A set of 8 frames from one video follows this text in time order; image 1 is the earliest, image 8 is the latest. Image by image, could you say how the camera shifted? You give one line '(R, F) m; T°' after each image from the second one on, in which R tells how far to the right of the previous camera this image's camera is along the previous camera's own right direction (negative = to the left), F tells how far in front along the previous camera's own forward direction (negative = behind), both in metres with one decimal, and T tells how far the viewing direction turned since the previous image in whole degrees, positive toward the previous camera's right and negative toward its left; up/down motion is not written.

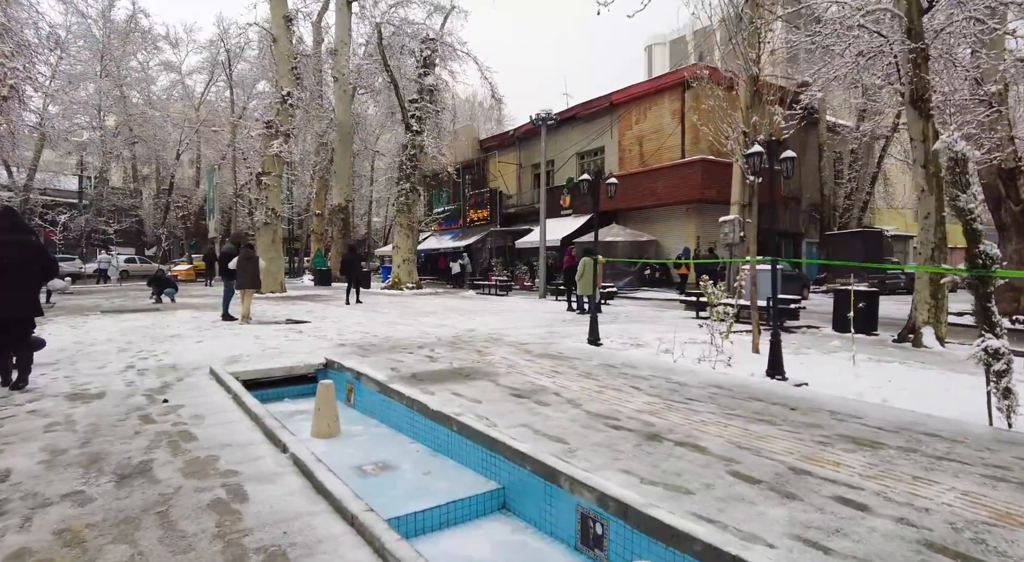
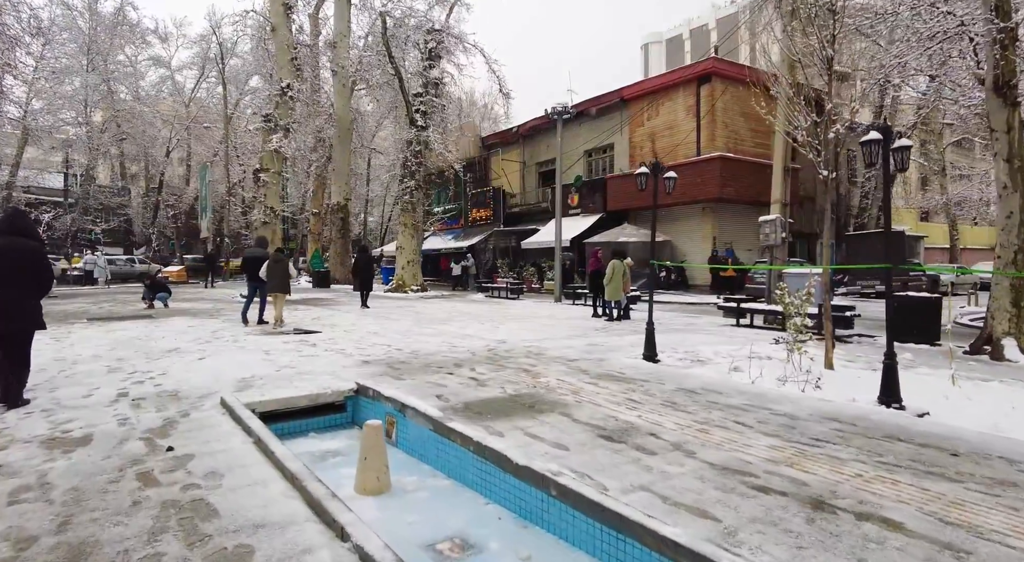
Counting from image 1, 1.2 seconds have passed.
(-0.7, +1.1) m; +1°
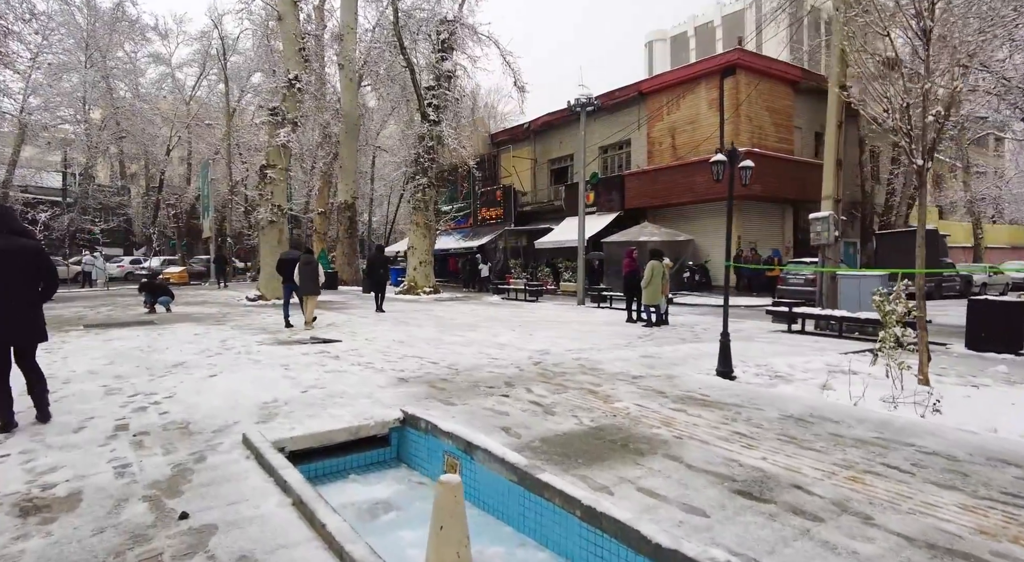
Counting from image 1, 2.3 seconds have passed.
(-0.6, +1.0) m; 0°
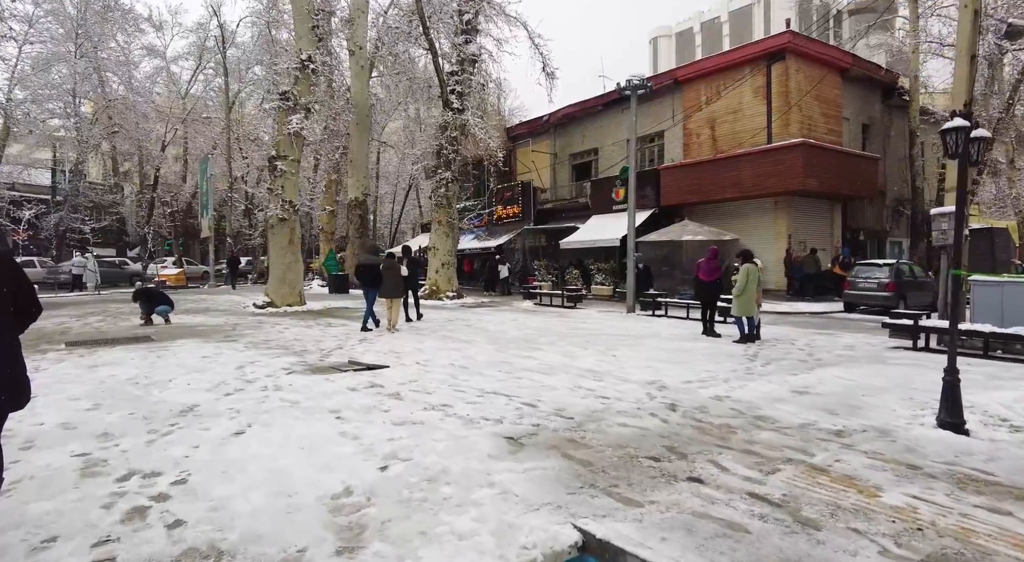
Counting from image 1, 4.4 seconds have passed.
(-1.2, +2.0) m; 0°
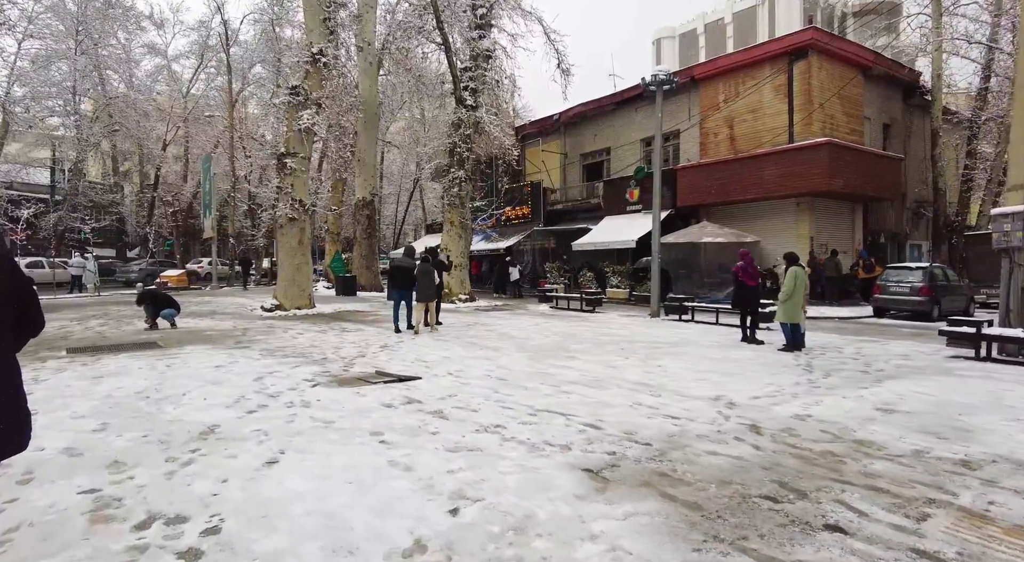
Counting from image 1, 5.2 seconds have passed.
(-0.5, +0.7) m; 0°
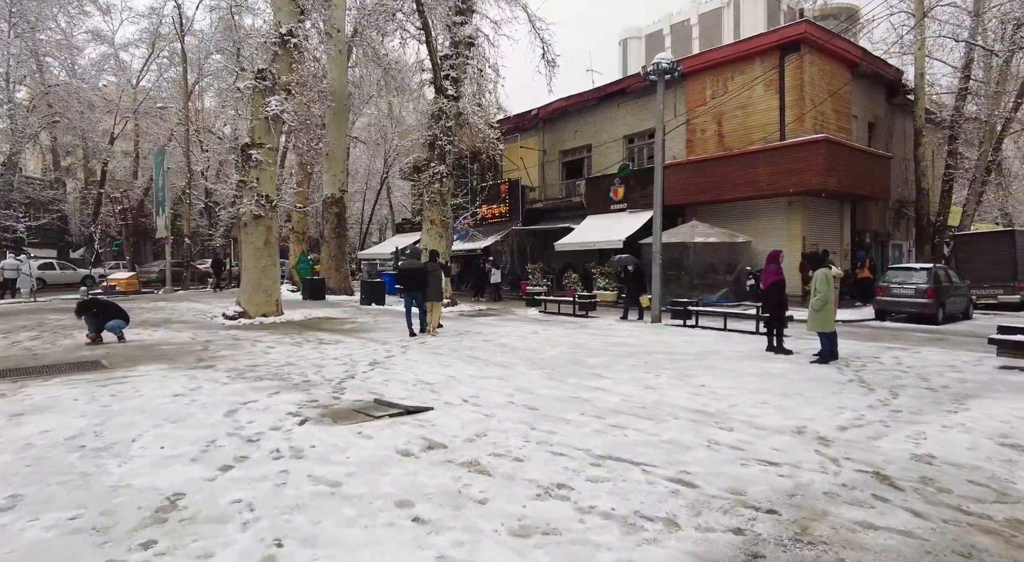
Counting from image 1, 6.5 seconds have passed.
(-0.6, +1.3) m; +3°
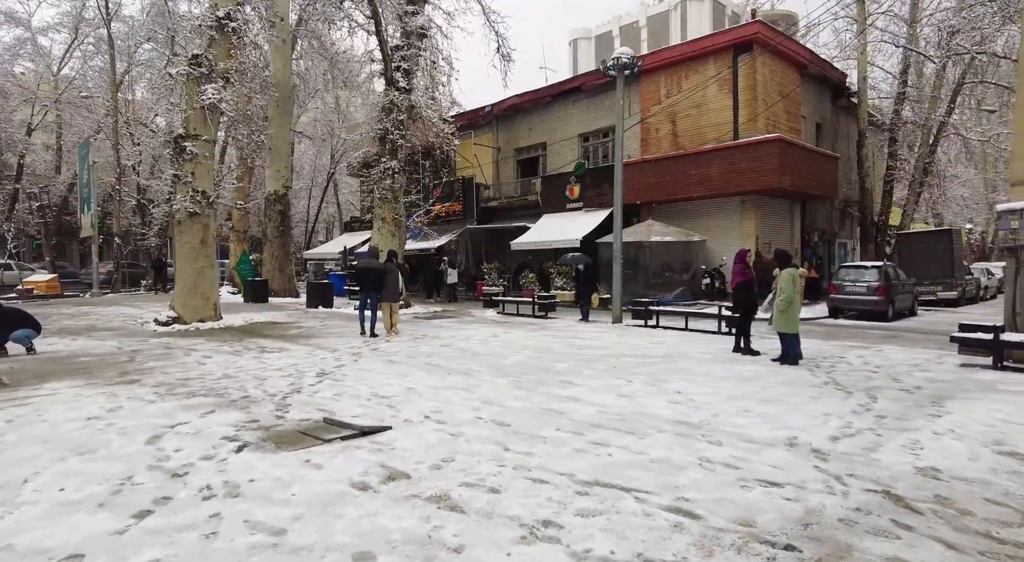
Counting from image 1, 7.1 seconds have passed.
(-0.1, +0.6) m; +4°
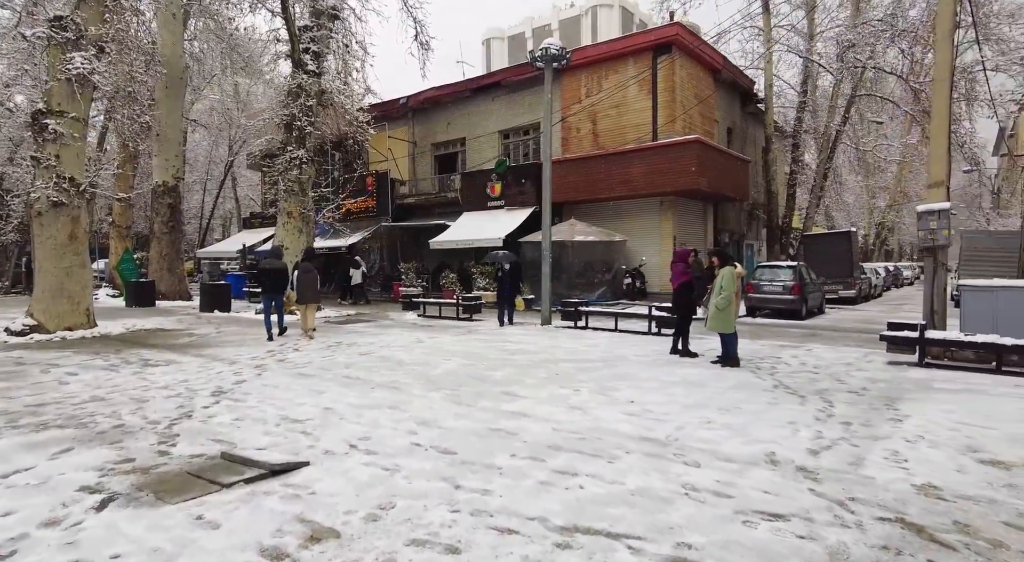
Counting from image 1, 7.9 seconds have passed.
(-0.2, +0.8) m; +8°
